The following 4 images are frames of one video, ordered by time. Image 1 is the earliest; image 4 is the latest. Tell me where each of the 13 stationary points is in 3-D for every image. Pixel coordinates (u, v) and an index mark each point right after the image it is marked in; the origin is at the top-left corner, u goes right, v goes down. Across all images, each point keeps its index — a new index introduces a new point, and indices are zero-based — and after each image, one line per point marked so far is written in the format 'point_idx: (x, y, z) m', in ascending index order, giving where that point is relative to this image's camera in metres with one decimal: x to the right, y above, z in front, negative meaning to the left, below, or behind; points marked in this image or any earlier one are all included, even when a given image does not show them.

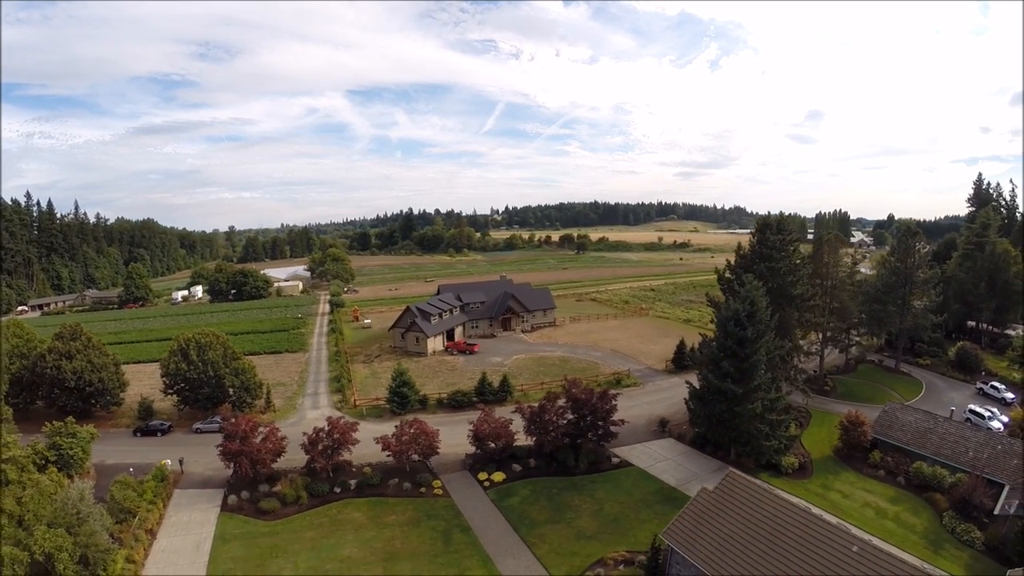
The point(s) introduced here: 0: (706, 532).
0: (+6.9, -8.6, +17.9) m
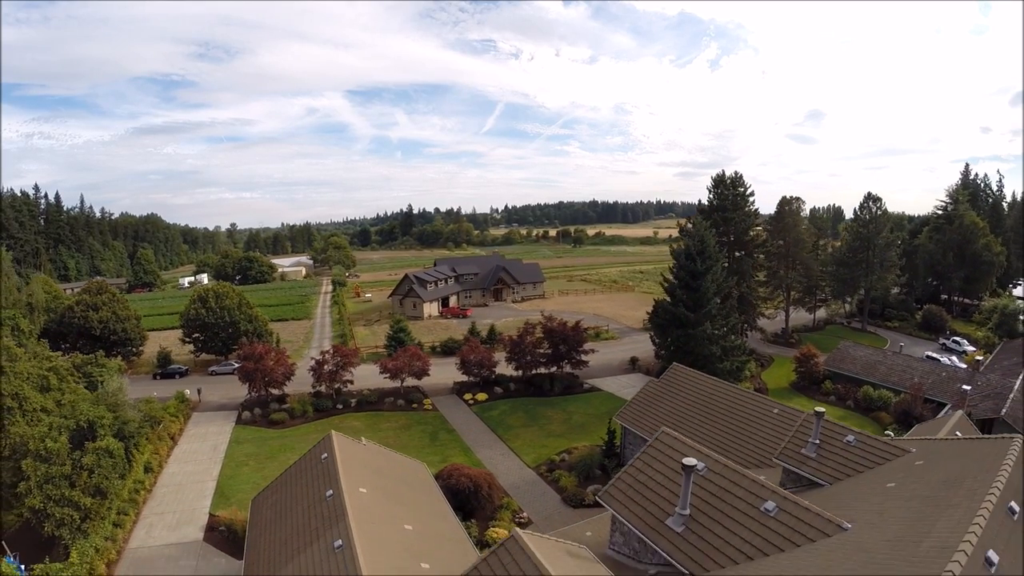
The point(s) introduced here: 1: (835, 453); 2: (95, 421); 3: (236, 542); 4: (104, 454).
0: (+5.8, -5.2, +21.1) m
1: (+8.8, -4.5, +13.9) m
2: (-15.9, -5.1, +19.4) m
3: (-10.0, -9.1, +18.3) m
4: (-14.9, -6.0, +18.5) m
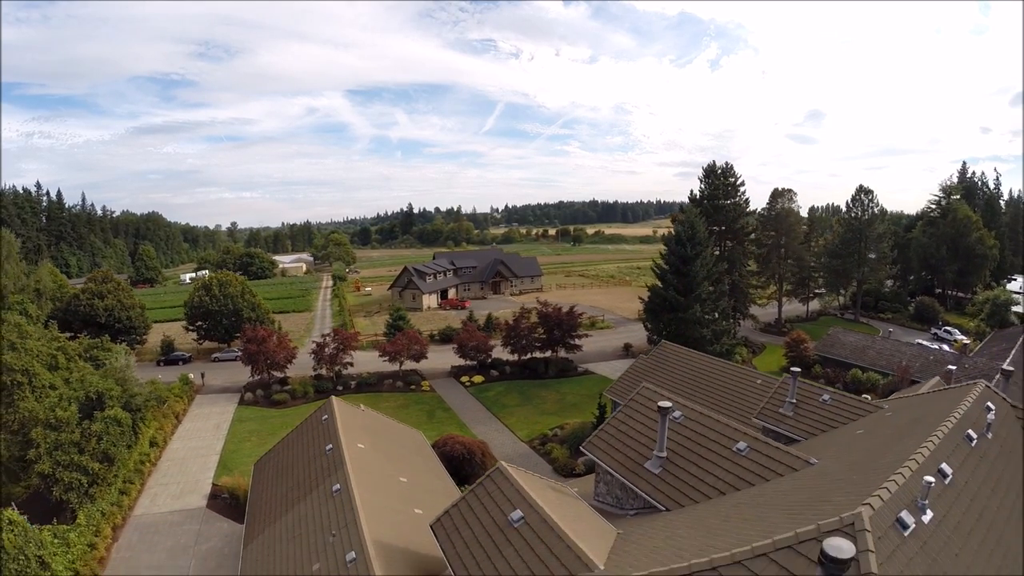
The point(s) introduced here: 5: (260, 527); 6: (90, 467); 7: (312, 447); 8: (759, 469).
0: (+5.6, -4.3, +21.9) m
1: (+8.6, -3.6, +14.7) m
2: (-16.1, -4.2, +20.1) m
3: (-10.3, -8.3, +19.1) m
4: (-15.1, -5.1, +19.2) m
5: (-6.2, -5.8, +12.4) m
6: (-14.7, -6.2, +17.7) m
7: (-5.6, -4.5, +14.3) m
8: (+4.7, -3.5, +9.7) m
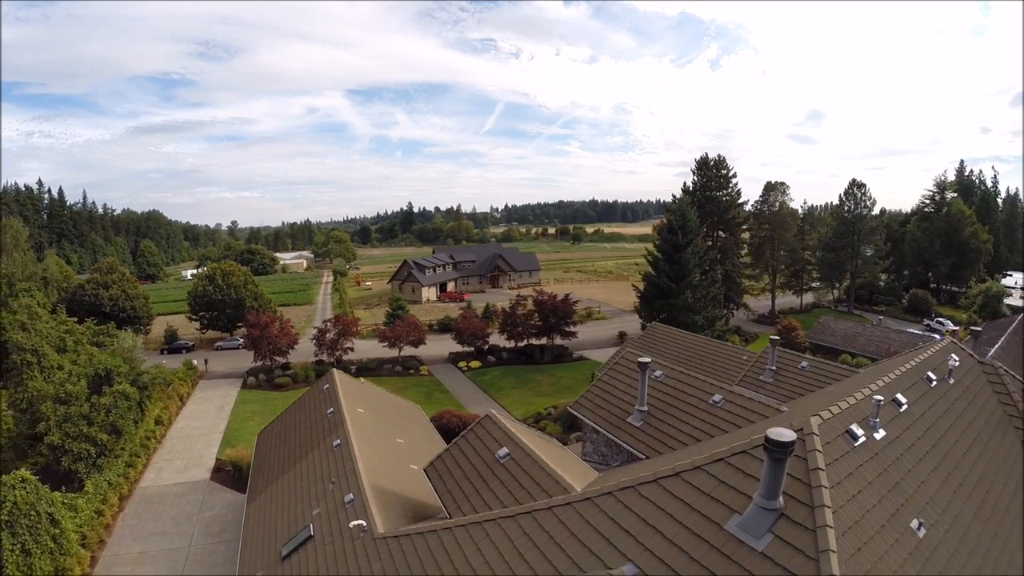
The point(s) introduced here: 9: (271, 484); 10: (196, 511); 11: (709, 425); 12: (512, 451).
0: (+5.4, -3.6, +22.5) m
1: (+8.4, -2.9, +15.4) m
2: (-16.4, -3.4, +20.8) m
3: (-10.5, -7.5, +19.8) m
4: (-15.3, -4.3, +19.9) m
5: (-6.4, -5.1, +13.1) m
6: (-14.9, -5.4, +18.4) m
7: (-5.8, -3.7, +15.0) m
8: (+4.5, -2.7, +10.4) m
9: (-6.1, -5.0, +12.9) m
10: (-11.2, -7.9, +17.9) m
11: (+4.1, -2.9, +10.6) m
12: (0.0, -2.8, +8.7) m
